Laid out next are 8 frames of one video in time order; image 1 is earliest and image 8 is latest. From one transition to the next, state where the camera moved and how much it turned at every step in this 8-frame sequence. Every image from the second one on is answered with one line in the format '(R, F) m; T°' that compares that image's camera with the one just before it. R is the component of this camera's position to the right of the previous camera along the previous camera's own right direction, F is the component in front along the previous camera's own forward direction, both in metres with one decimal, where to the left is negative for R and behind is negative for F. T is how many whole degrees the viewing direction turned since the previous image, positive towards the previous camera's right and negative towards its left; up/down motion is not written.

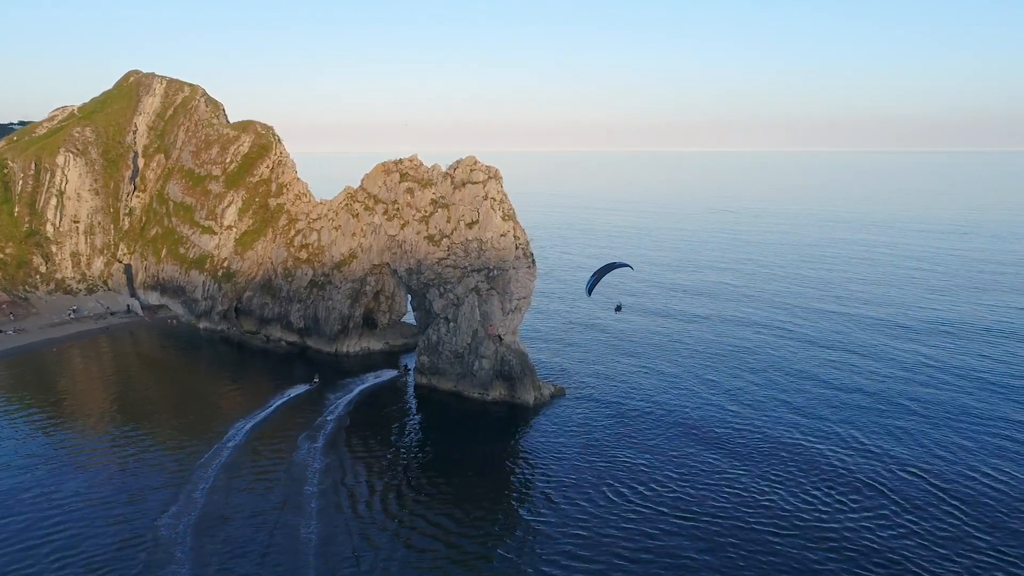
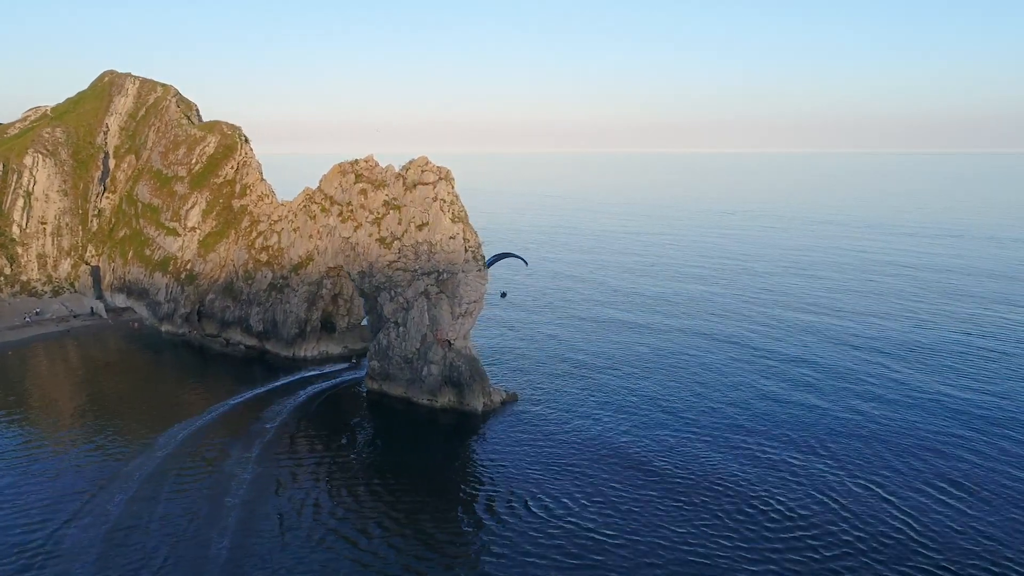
(+3.9, +1.2) m; 0°
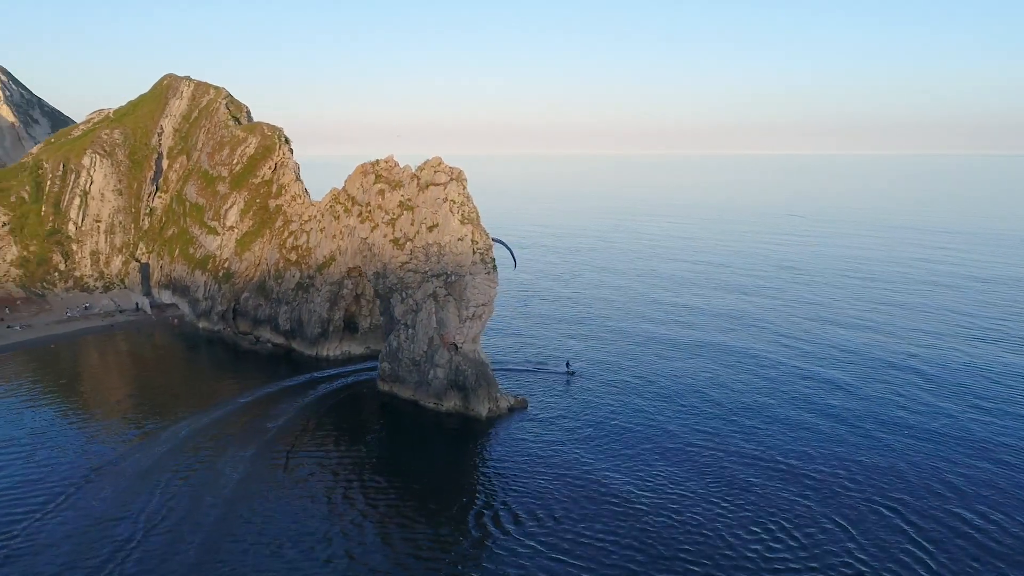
(+4.0, +1.6) m; -5°
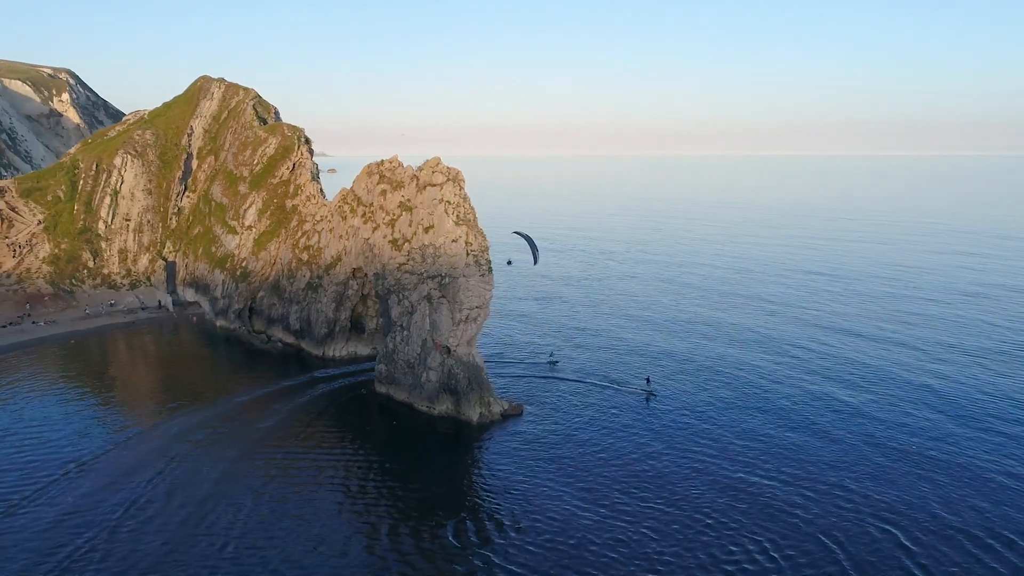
(+3.6, +1.2) m; -3°
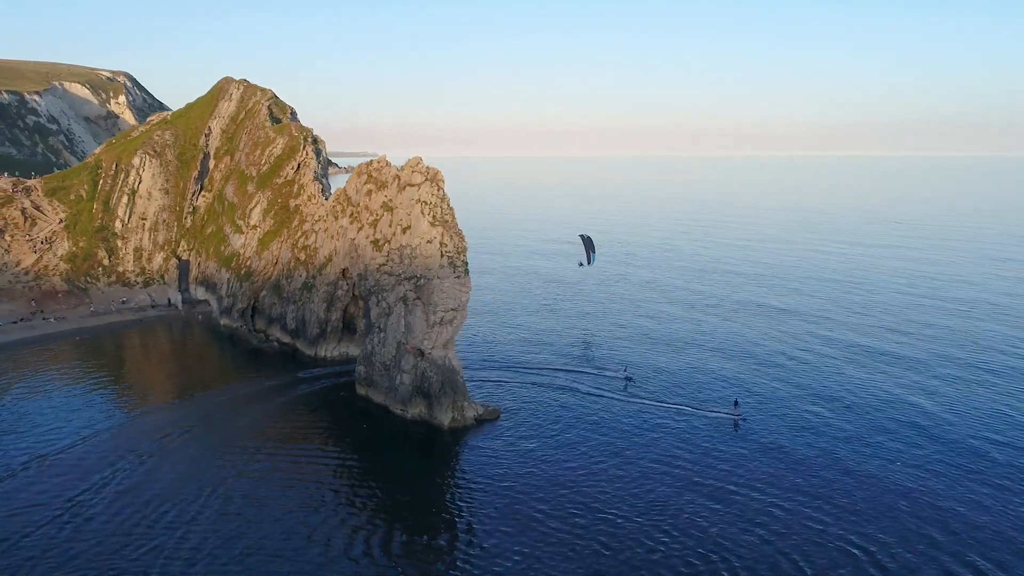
(+4.6, +1.3) m; -3°
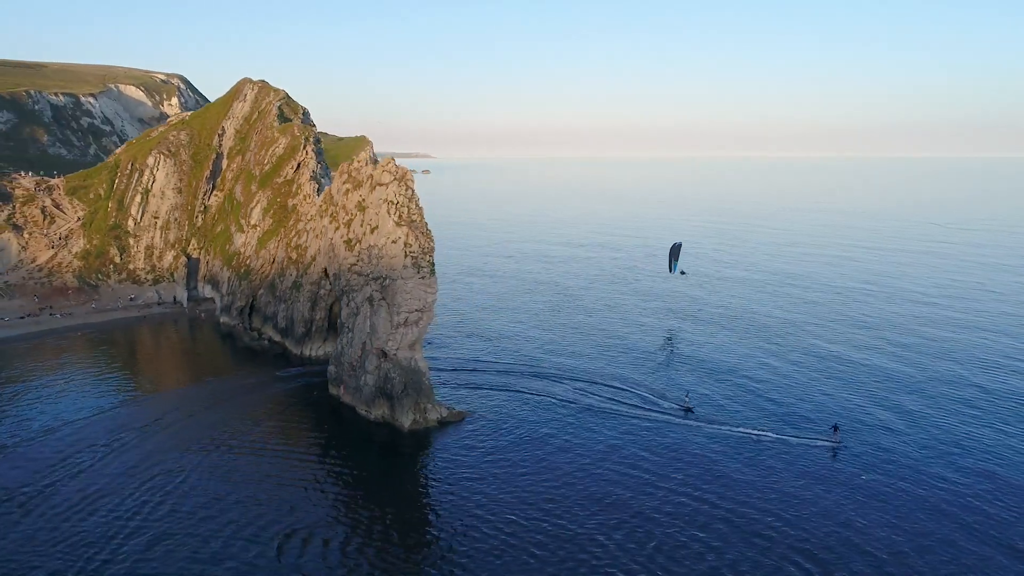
(+5.3, +0.9) m; -3°
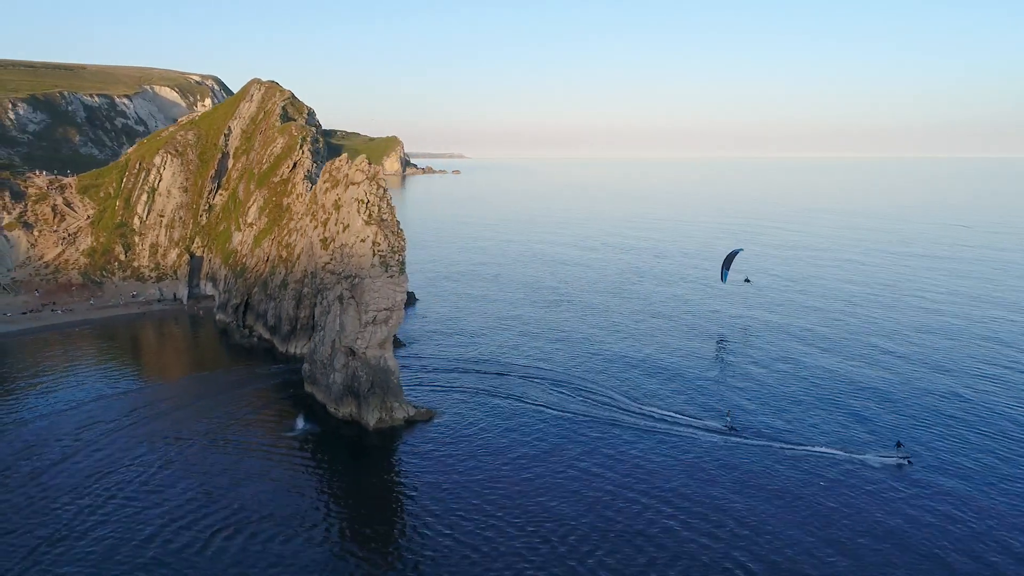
(+4.1, +0.2) m; -2°
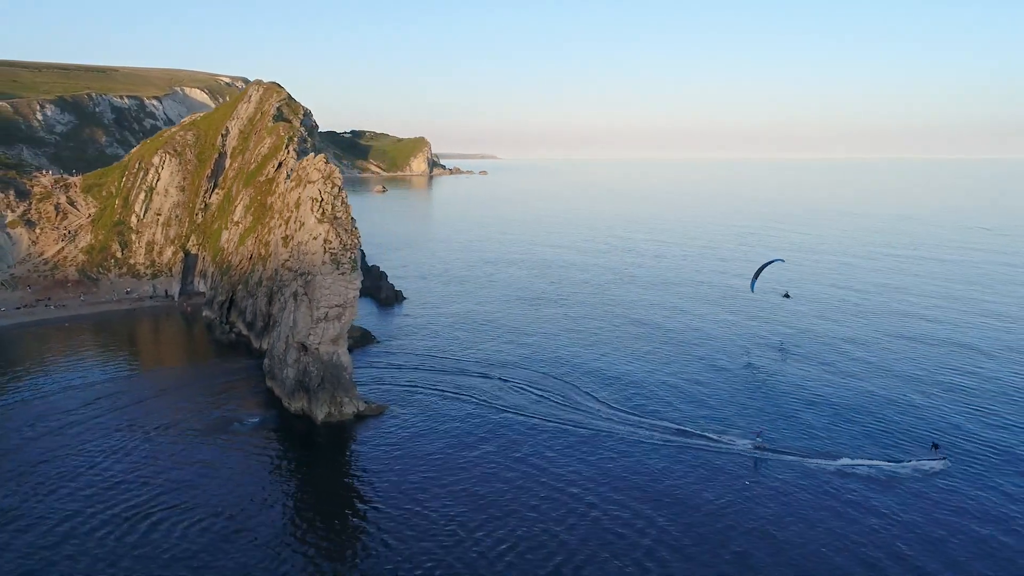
(+5.5, -0.7) m; -2°
